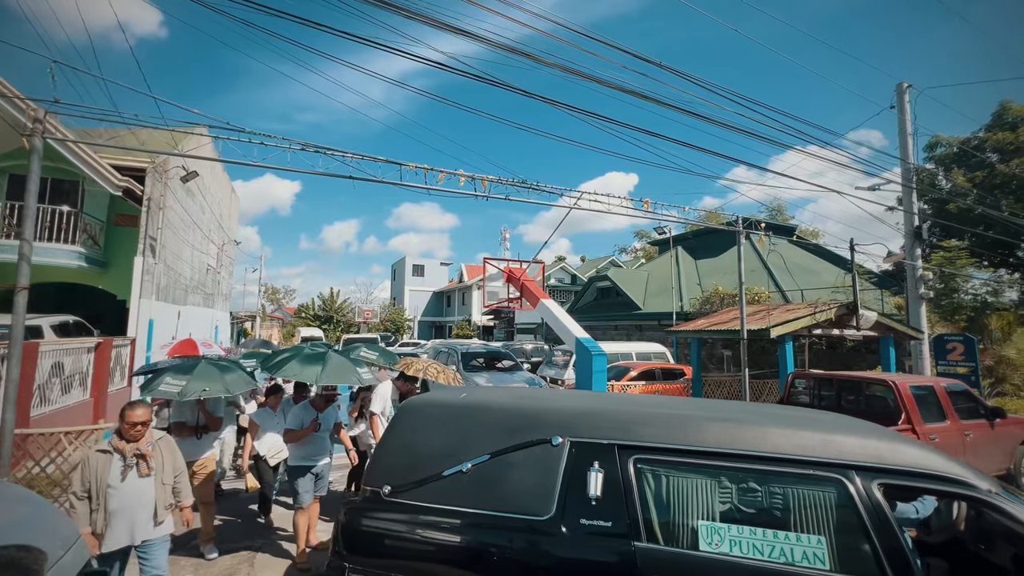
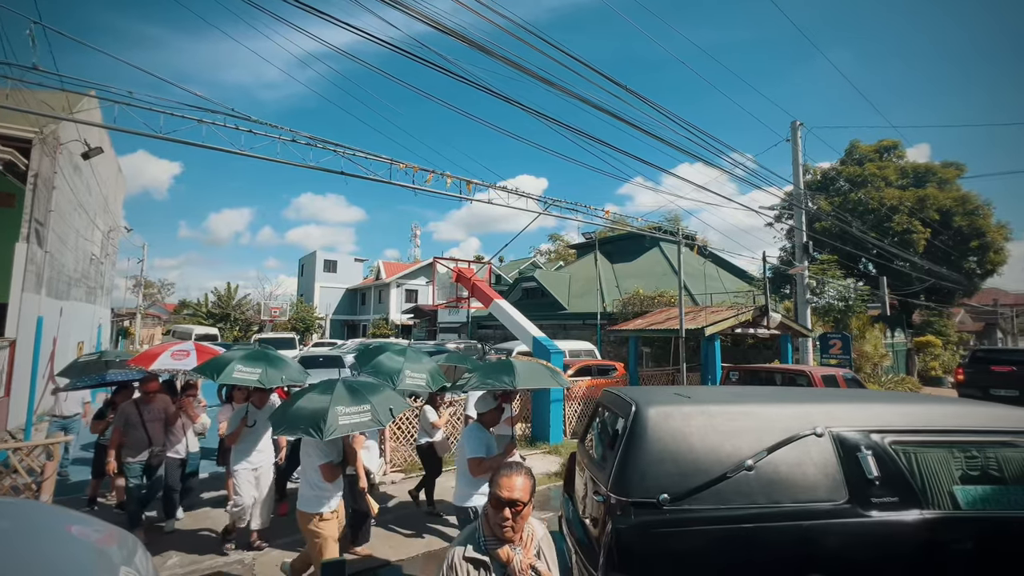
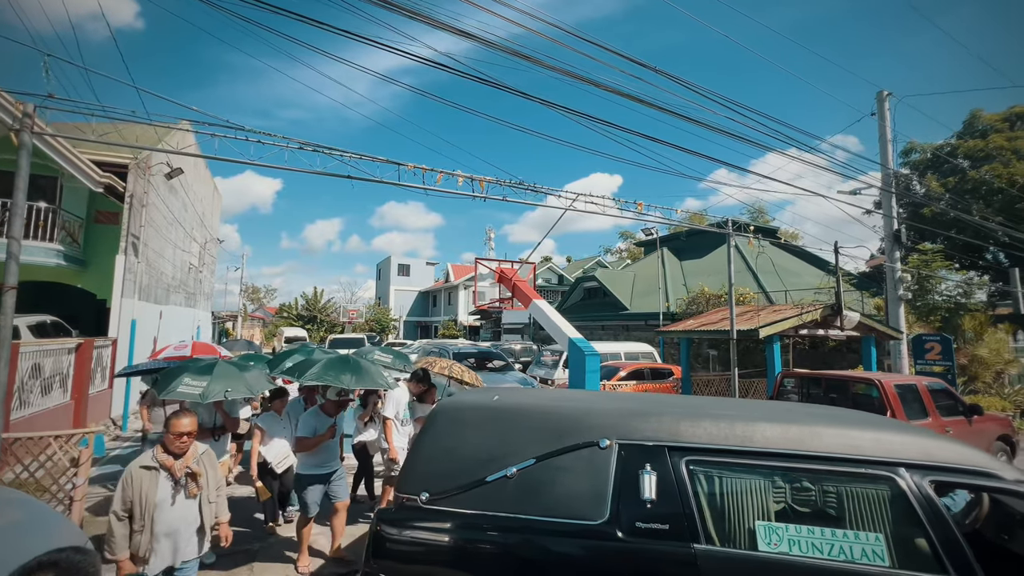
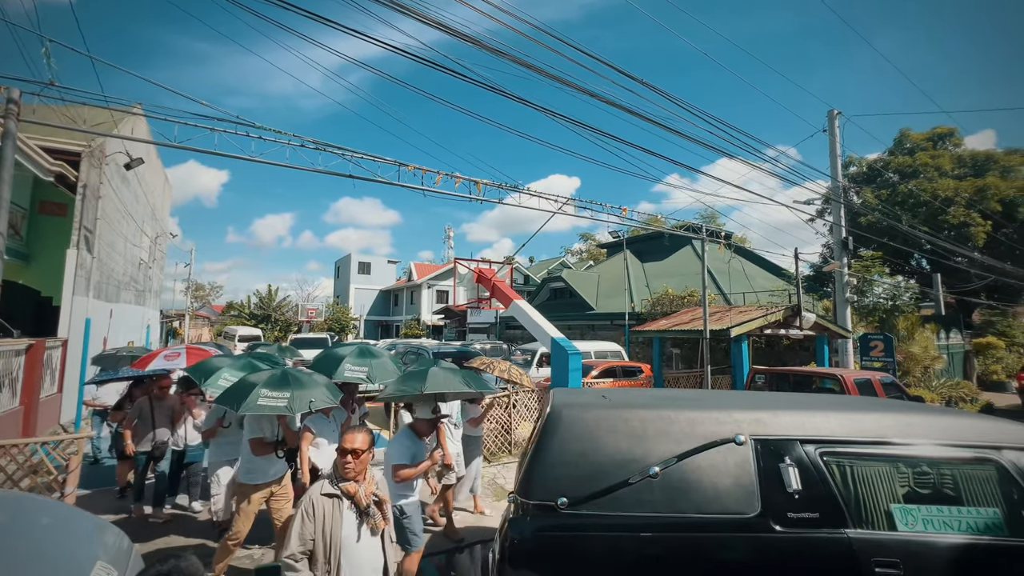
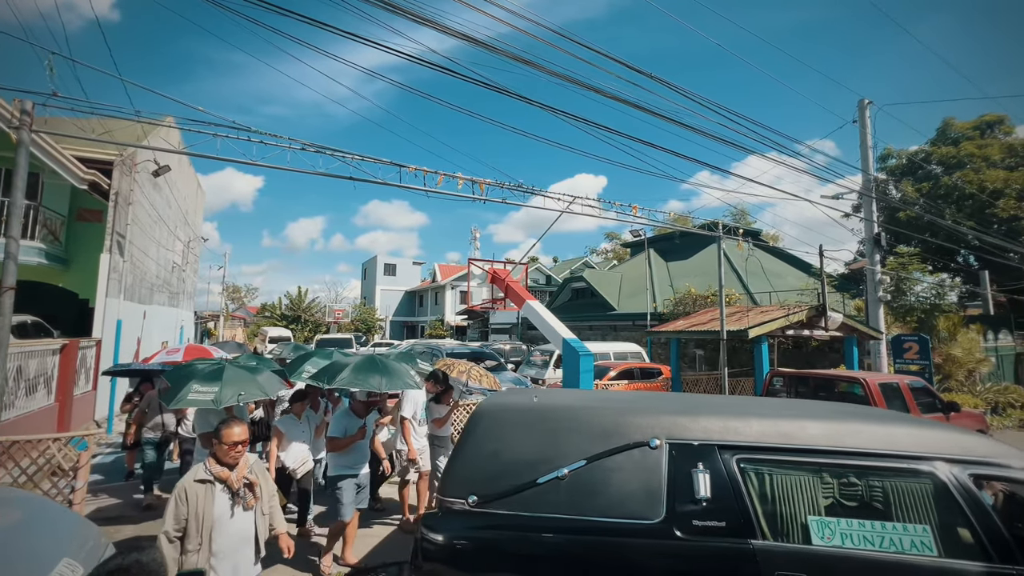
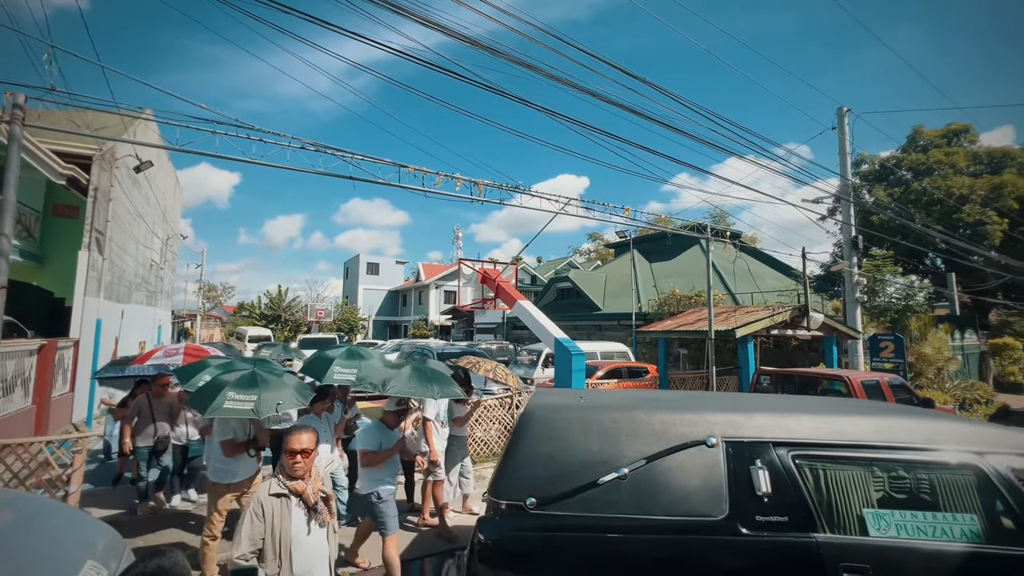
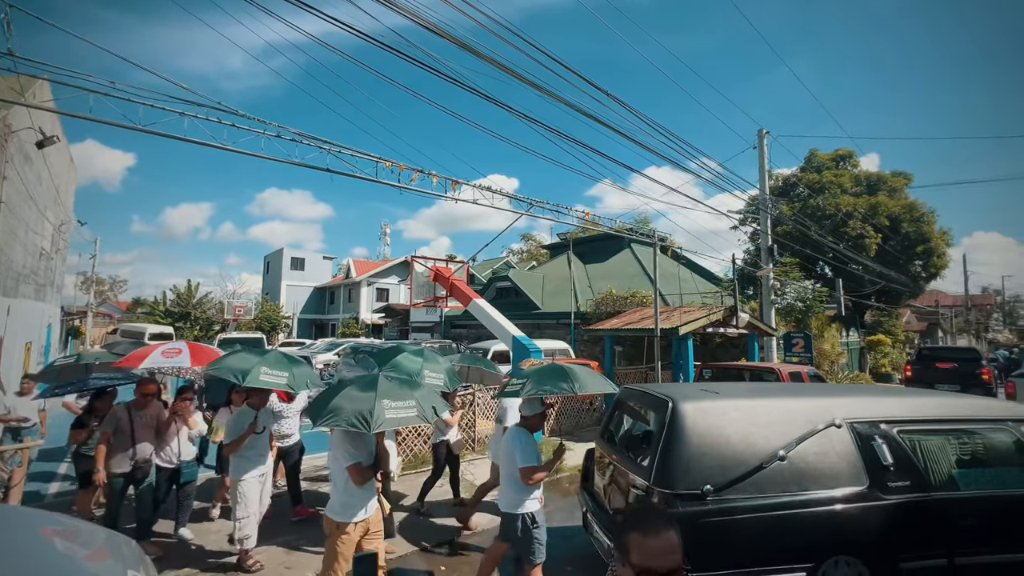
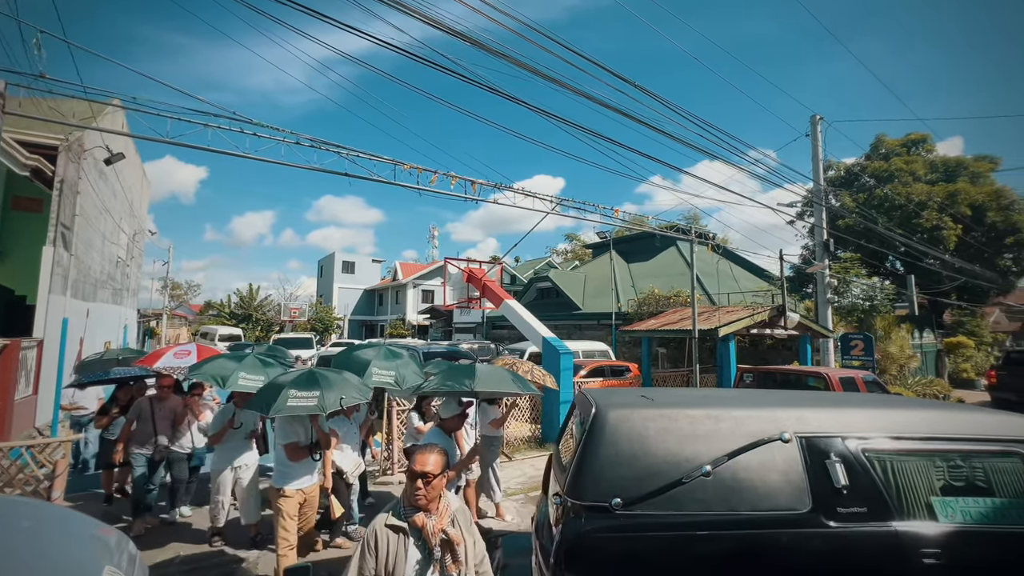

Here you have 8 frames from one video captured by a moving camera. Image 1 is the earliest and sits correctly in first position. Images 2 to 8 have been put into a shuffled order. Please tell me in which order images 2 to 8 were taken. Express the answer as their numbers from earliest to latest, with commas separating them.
3, 5, 6, 4, 8, 2, 7
